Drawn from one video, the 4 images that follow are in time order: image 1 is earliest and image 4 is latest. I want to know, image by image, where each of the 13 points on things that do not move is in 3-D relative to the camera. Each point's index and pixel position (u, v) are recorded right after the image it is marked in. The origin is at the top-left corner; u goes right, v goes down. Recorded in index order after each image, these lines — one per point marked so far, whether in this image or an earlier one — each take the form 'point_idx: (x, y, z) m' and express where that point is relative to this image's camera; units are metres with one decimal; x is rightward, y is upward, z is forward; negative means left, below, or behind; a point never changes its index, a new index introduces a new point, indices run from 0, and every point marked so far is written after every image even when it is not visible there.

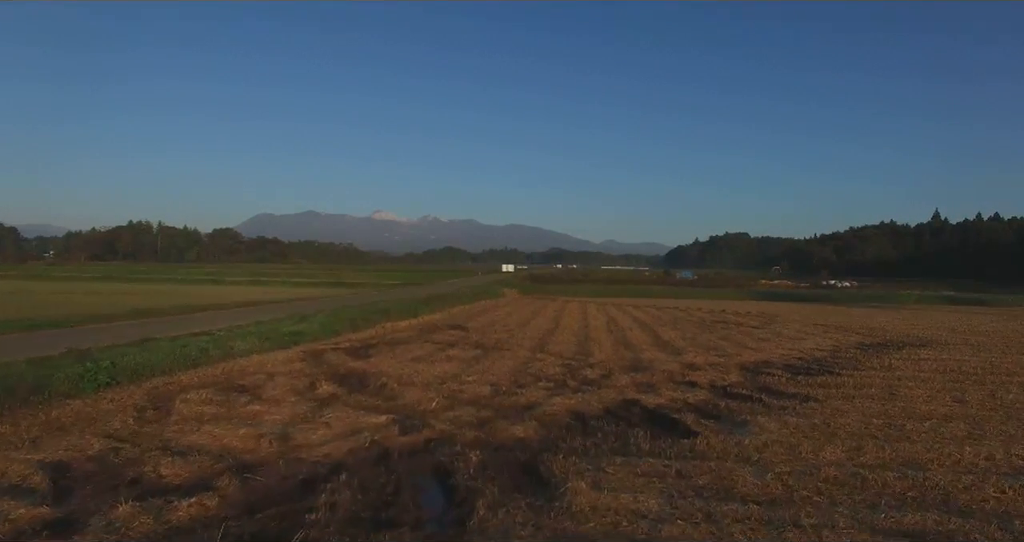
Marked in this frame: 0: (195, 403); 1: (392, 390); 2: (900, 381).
0: (-4.5, -1.8, +11.1) m
1: (-2.0, -2.0, +13.1) m
2: (+7.3, -2.1, +14.9) m
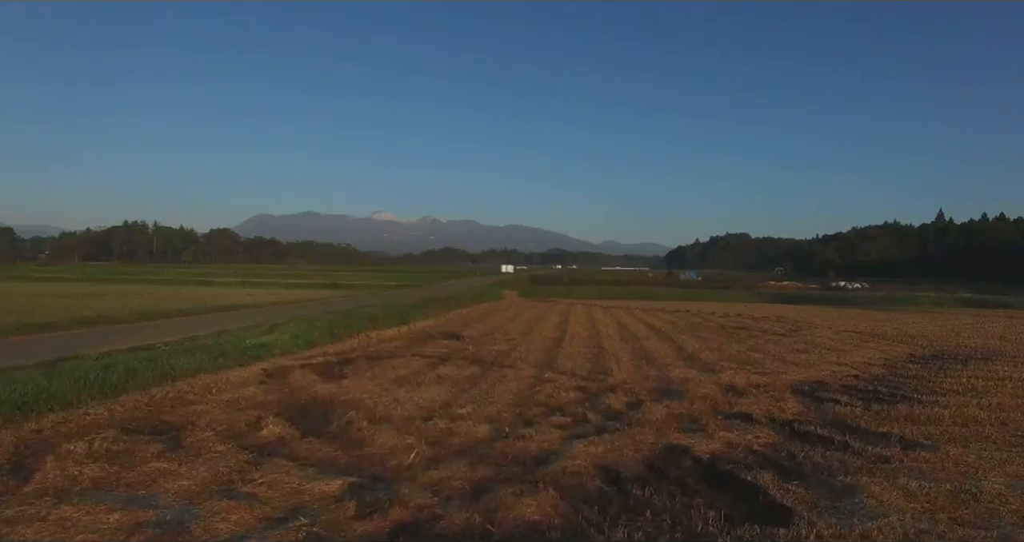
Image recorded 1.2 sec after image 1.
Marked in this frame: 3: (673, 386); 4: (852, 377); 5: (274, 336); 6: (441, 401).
0: (-4.4, -1.9, +7.9) m
1: (-1.9, -2.0, +10.0) m
2: (+7.4, -2.1, +11.7) m
3: (+3.0, -2.1, +14.9) m
4: (+7.3, -2.3, +16.8) m
5: (-5.9, -1.6, +19.7) m
6: (-1.1, -2.0, +12.4) m
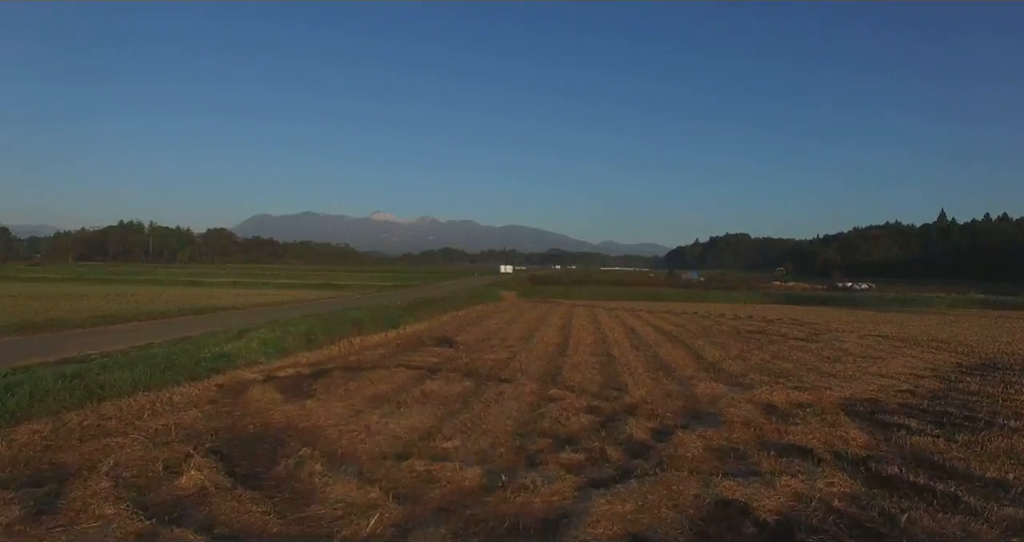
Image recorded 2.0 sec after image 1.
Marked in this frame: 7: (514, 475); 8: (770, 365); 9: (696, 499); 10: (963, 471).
0: (-4.4, -1.8, +5.6) m
1: (-1.9, -2.0, +7.6) m
2: (+7.4, -2.1, +9.4) m
3: (+3.0, -2.1, +12.5) m
4: (+7.3, -2.2, +14.5) m
5: (-6.0, -1.6, +17.3) m
6: (-1.1, -2.0, +10.0) m
7: (0.0, -2.0, +7.8) m
8: (+6.3, -2.3, +19.2) m
9: (+1.7, -2.1, +7.2) m
10: (+4.6, -2.1, +8.1) m
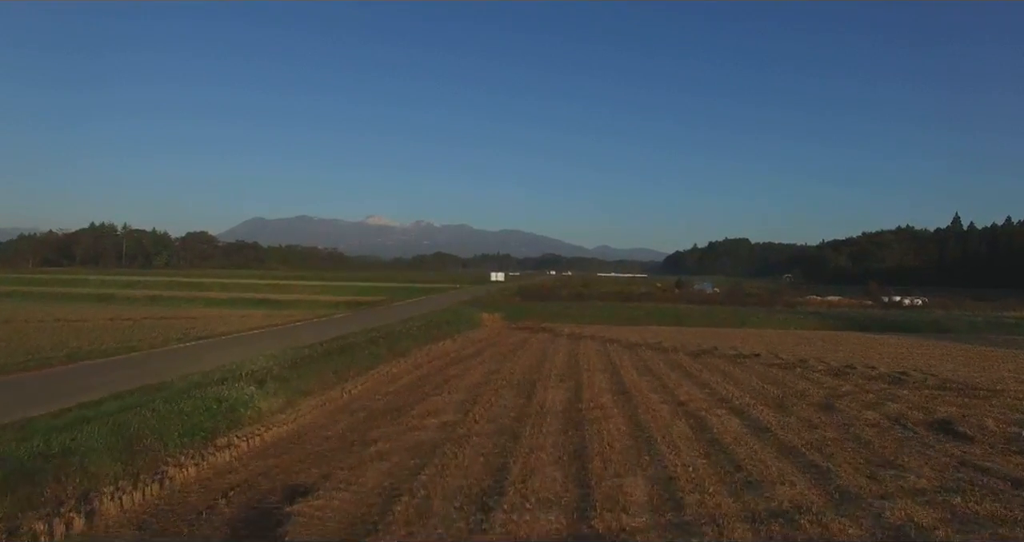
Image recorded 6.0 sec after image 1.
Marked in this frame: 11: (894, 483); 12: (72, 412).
0: (-5.1, -2.5, -10.0) m
1: (-2.7, -2.7, -8.0) m
2: (+6.6, -2.8, -6.2) m
3: (+2.3, -2.9, -3.0) m
4: (+6.5, -3.0, -1.0) m
5: (-6.8, -2.4, +1.7) m
6: (-1.9, -2.7, -5.5) m
7: (-0.7, -2.8, -7.7) m
8: (+5.5, -3.0, +3.6) m
9: (+0.9, -2.8, -8.4) m
10: (+3.9, -2.8, -7.5) m
11: (+5.6, -3.1, +11.6) m
12: (-6.9, -2.3, +13.0) m
